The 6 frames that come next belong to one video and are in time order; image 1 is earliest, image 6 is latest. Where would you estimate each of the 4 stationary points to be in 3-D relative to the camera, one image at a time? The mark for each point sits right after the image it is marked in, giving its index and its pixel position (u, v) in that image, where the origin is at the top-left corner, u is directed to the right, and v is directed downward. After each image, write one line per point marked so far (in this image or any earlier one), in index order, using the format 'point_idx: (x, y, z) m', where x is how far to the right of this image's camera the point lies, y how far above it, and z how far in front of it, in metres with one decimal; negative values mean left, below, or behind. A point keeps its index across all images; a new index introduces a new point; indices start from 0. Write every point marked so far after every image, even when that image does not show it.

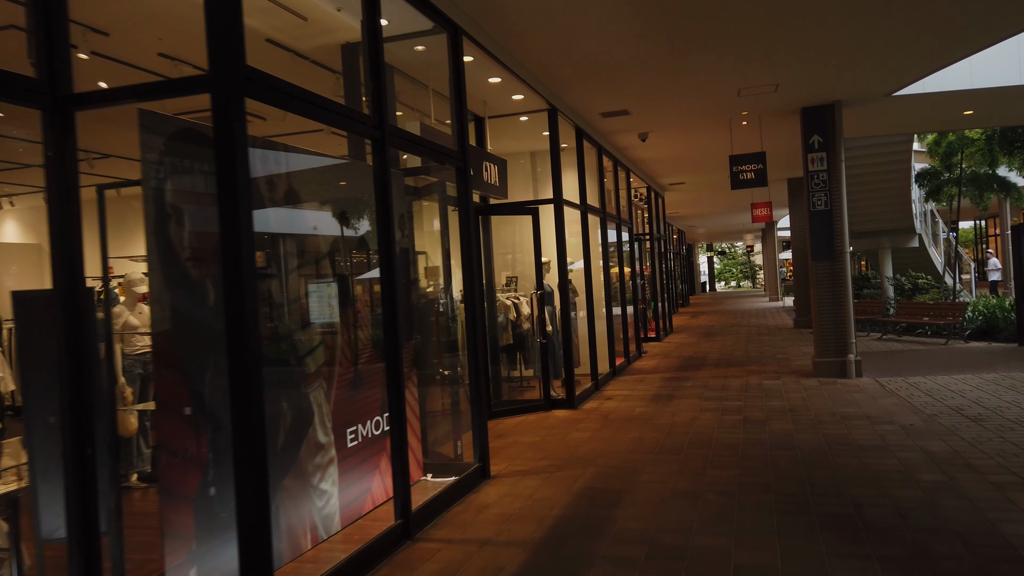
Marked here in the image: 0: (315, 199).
0: (-1.0, +0.5, +4.0) m
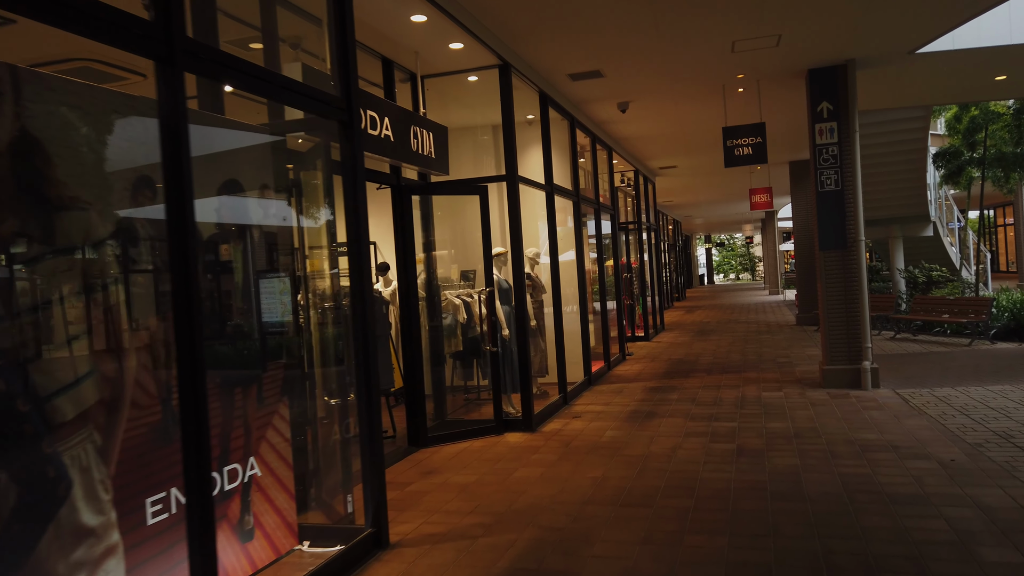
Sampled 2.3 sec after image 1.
0: (-1.5, +0.4, +2.6) m
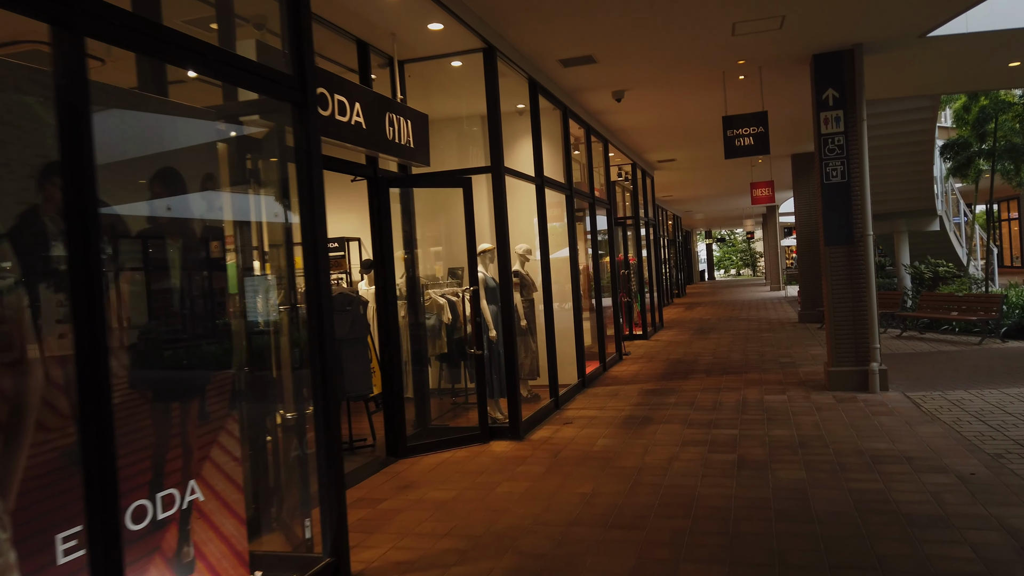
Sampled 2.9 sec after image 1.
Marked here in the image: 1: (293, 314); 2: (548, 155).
0: (-1.6, +0.4, +2.2) m
1: (-1.0, -0.1, +3.7) m
2: (+0.4, +1.3, +7.8) m
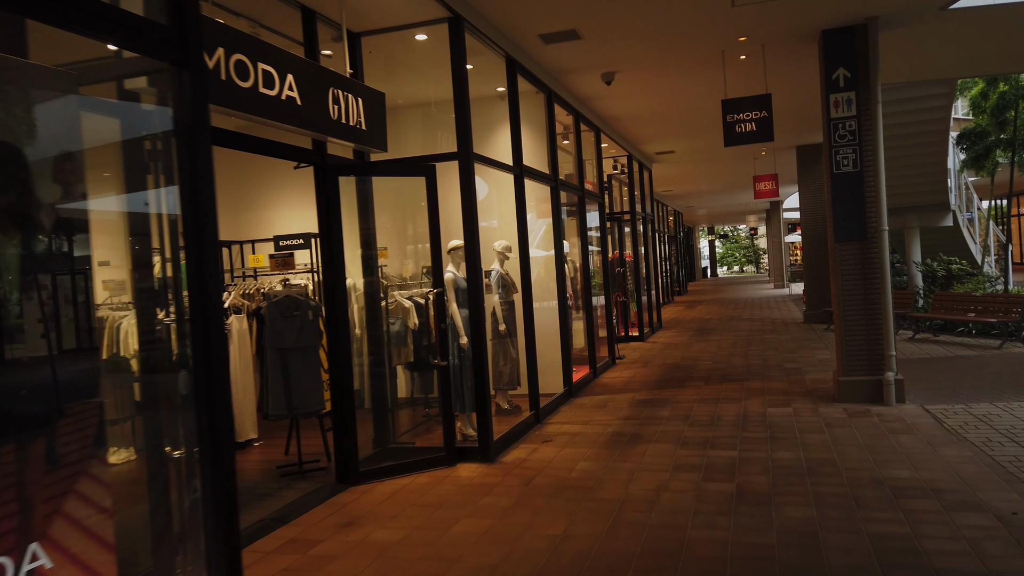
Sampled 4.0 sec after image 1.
0: (-1.8, +0.4, +1.5) m
1: (-1.2, -0.1, +3.0) m
2: (+0.2, +1.3, +7.1) m
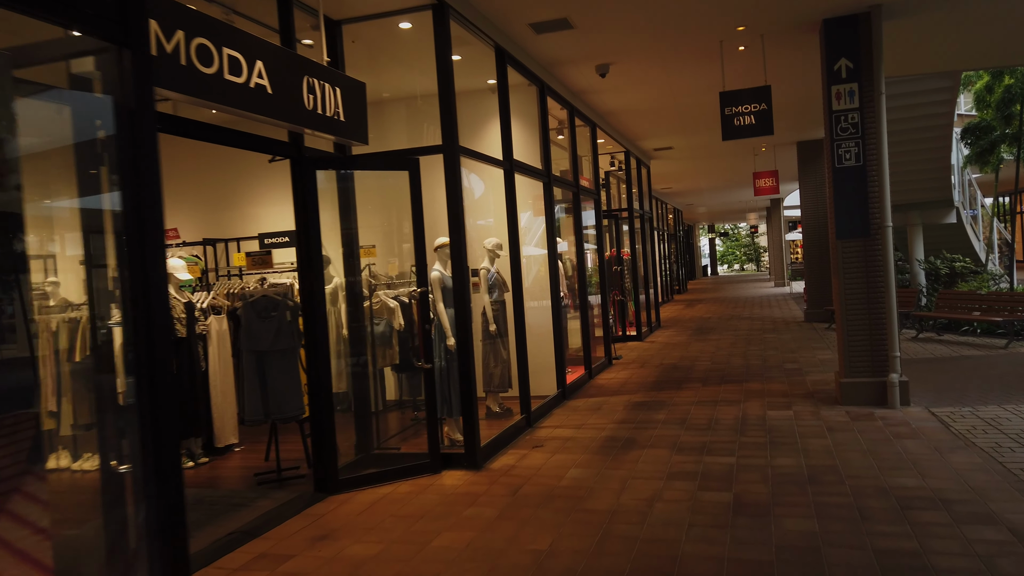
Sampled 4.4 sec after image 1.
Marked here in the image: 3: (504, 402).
0: (-1.9, +0.4, +1.3) m
1: (-1.3, -0.1, +2.8) m
2: (+0.1, +1.3, +6.9) m
3: (-0.1, -0.9, +6.1) m
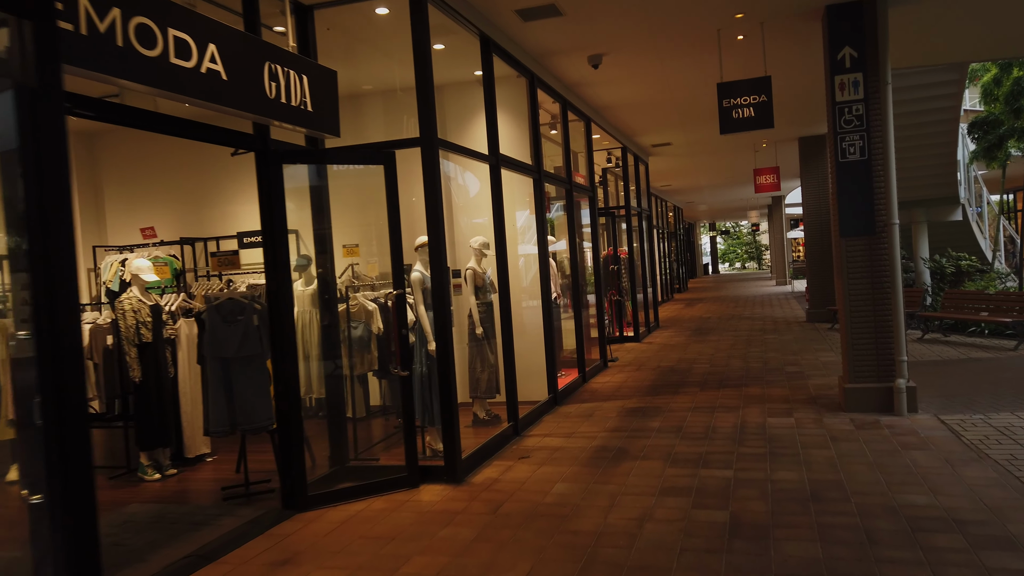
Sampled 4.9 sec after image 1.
0: (-2.0, +0.4, +1.0) m
1: (-1.4, -0.1, +2.5) m
2: (0.0, +1.3, +6.5) m
3: (-0.2, -0.9, +5.8) m
